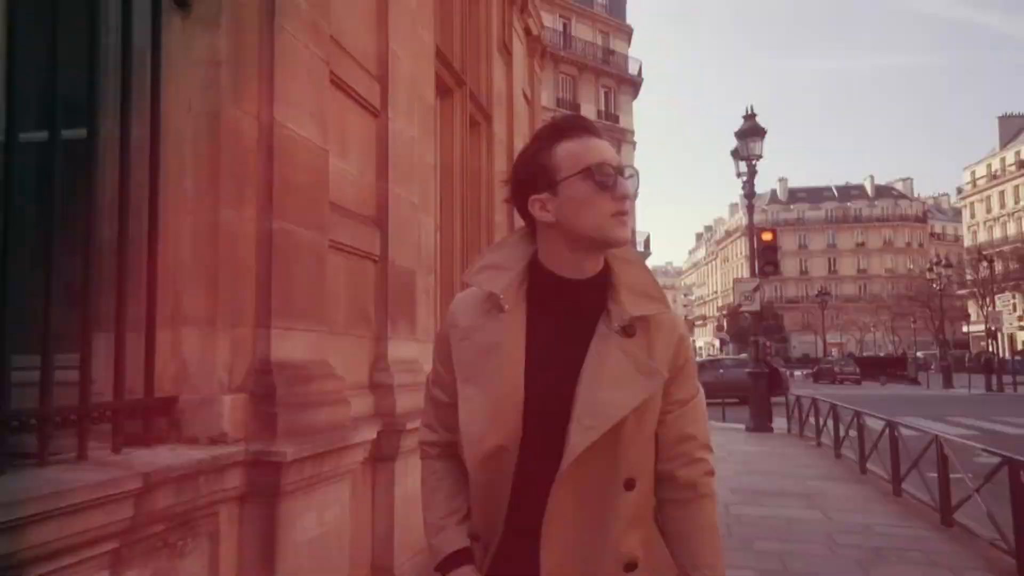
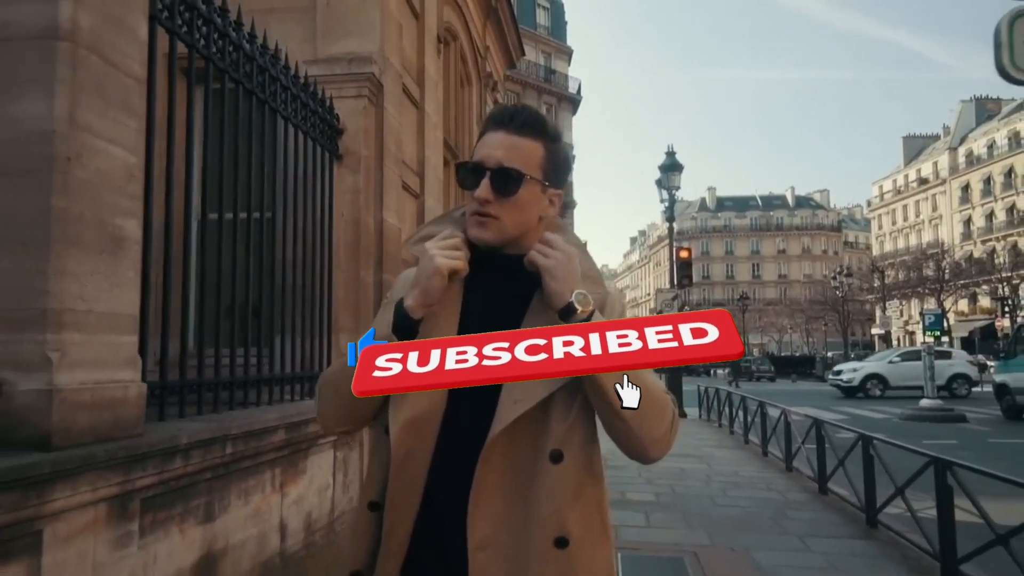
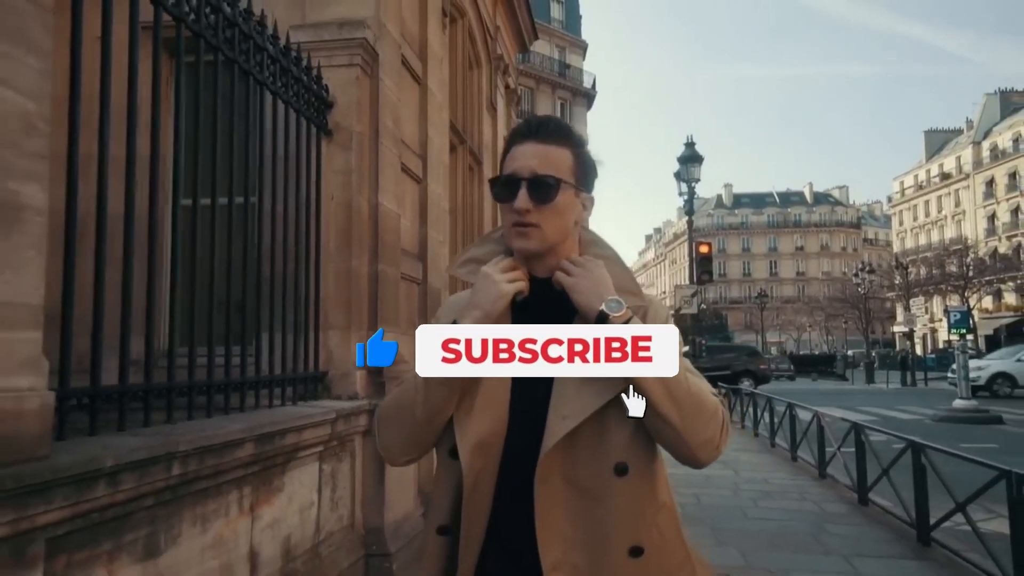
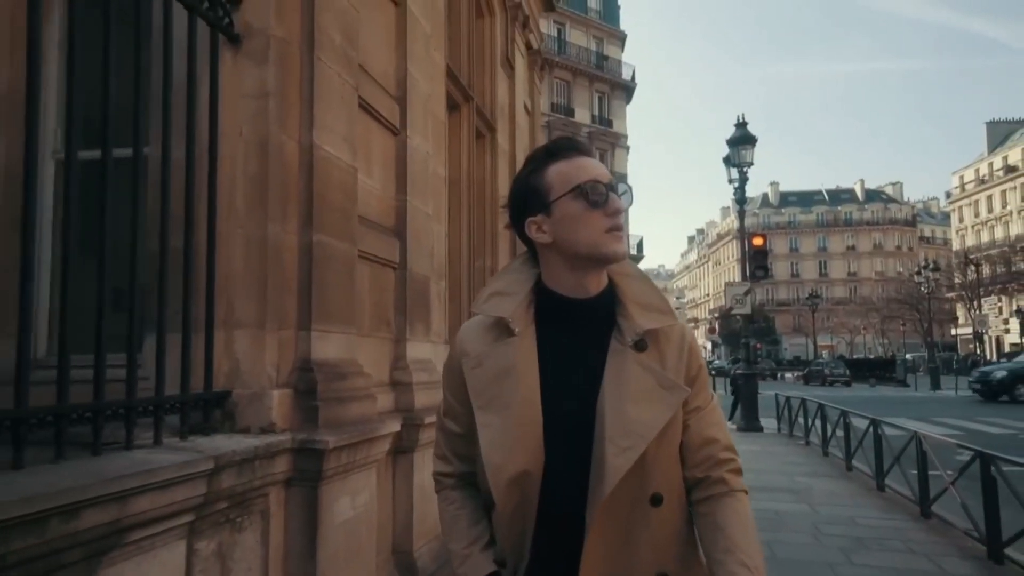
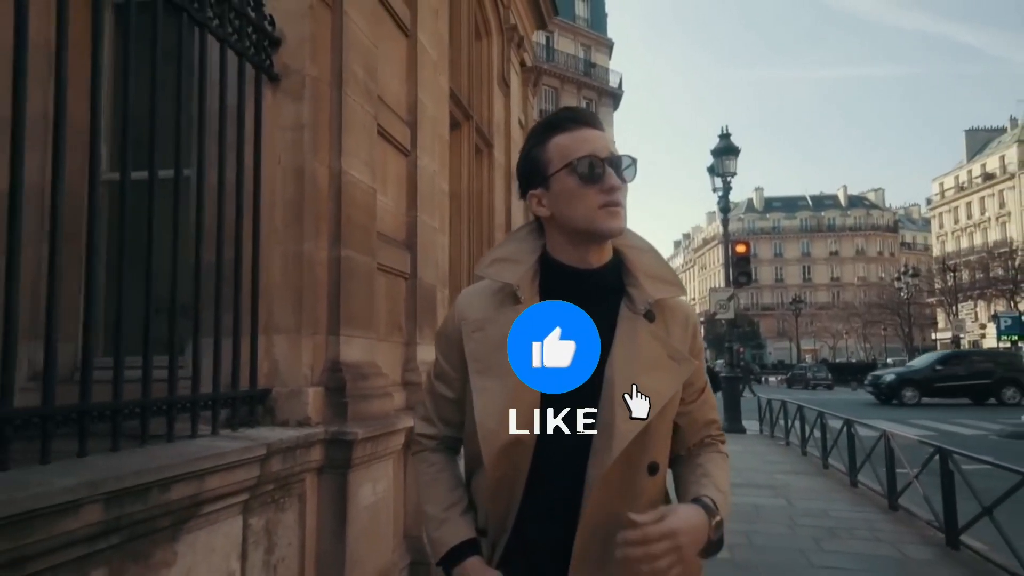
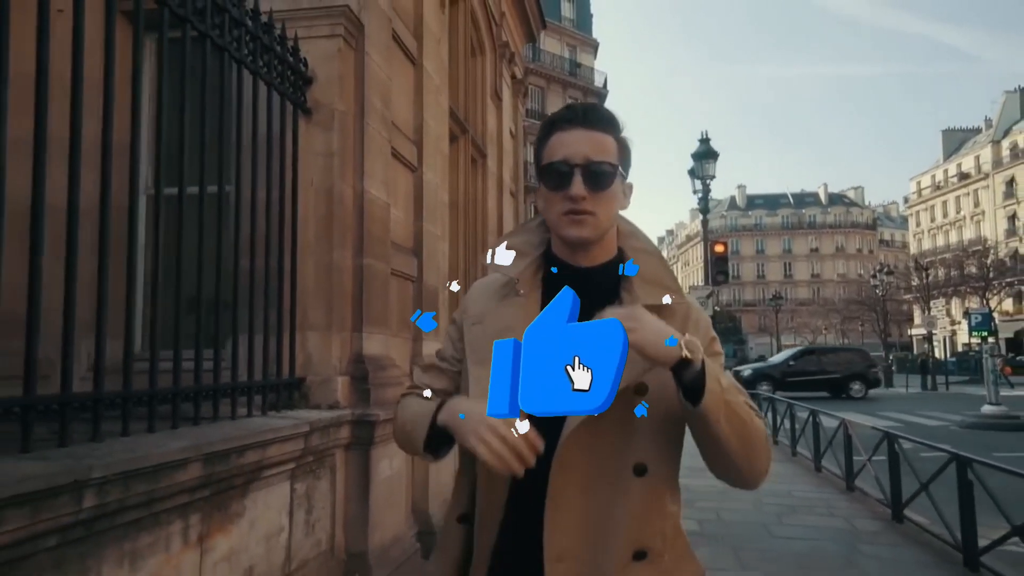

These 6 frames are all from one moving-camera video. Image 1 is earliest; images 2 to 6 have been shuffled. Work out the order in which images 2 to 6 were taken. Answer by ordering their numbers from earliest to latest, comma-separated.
4, 5, 6, 3, 2
